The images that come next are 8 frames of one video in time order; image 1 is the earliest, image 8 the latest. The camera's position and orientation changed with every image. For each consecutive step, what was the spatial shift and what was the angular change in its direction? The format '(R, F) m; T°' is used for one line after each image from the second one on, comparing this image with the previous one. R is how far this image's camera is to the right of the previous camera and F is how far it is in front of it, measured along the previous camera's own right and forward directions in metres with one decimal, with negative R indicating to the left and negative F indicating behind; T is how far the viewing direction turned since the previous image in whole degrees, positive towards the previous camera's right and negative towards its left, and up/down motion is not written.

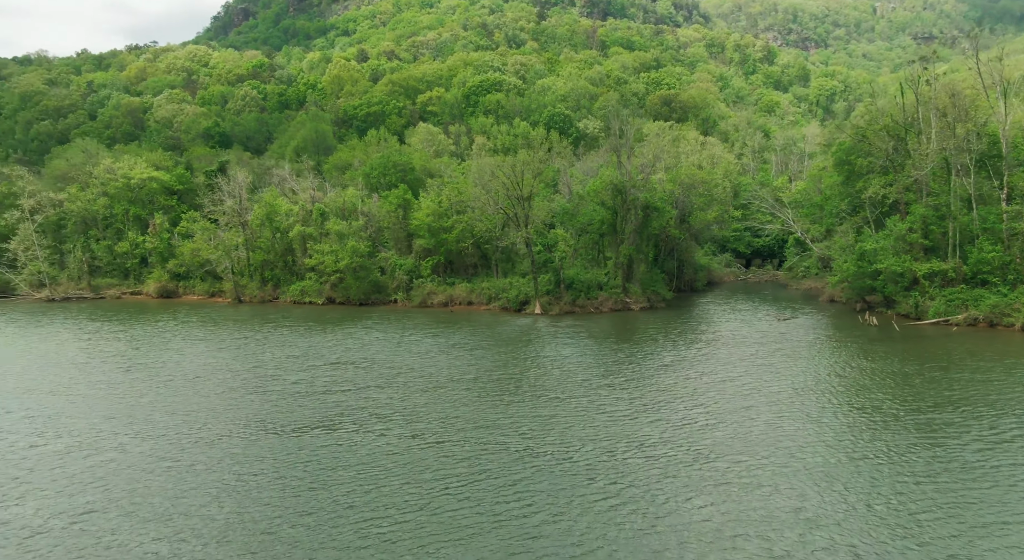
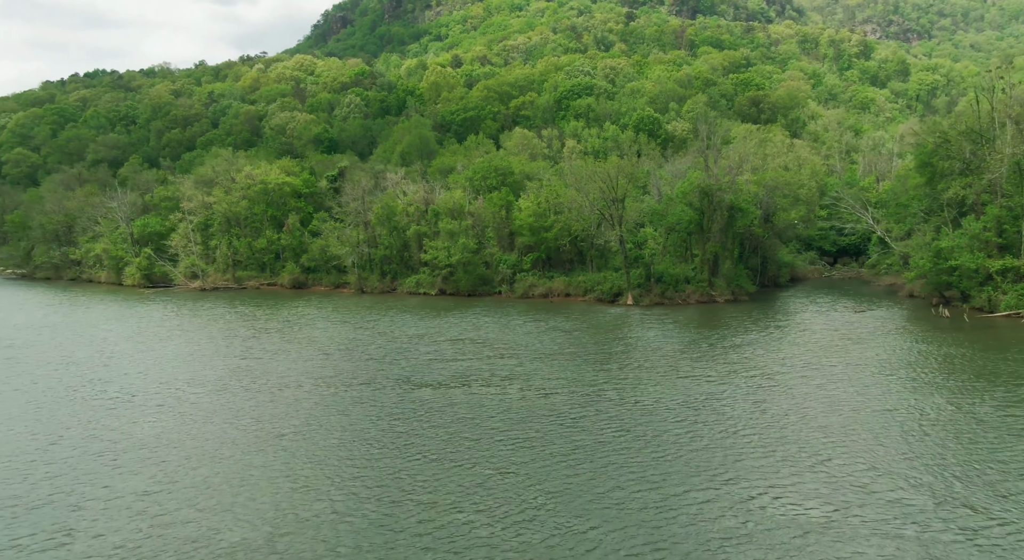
(-0.8, -6.8) m; -6°
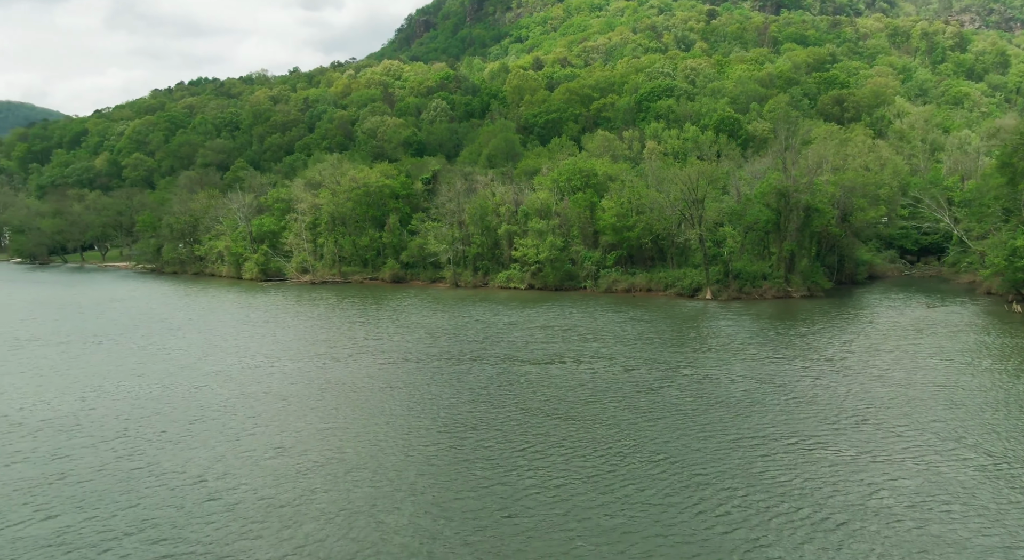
(-0.7, -5.4) m; -6°
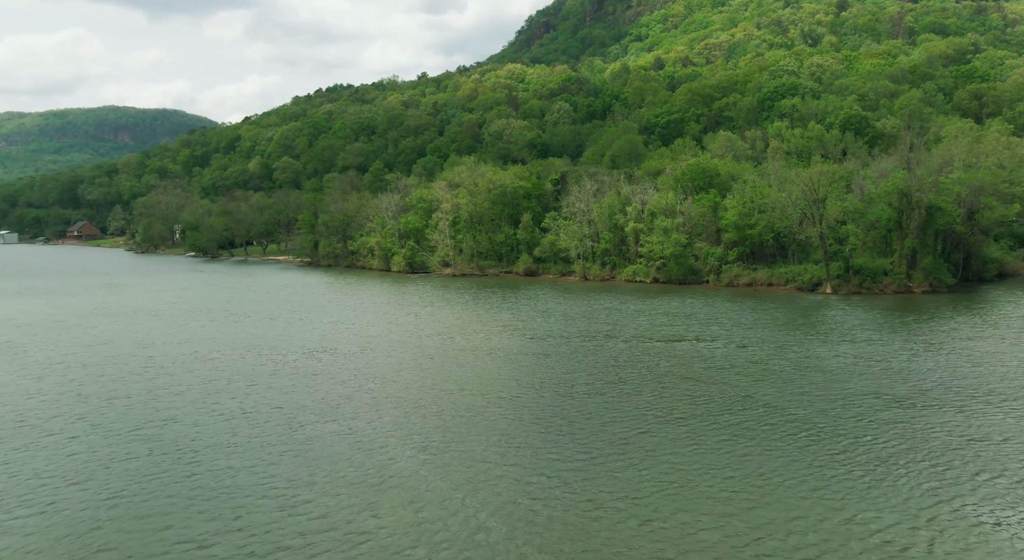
(-1.0, -6.7) m; -8°
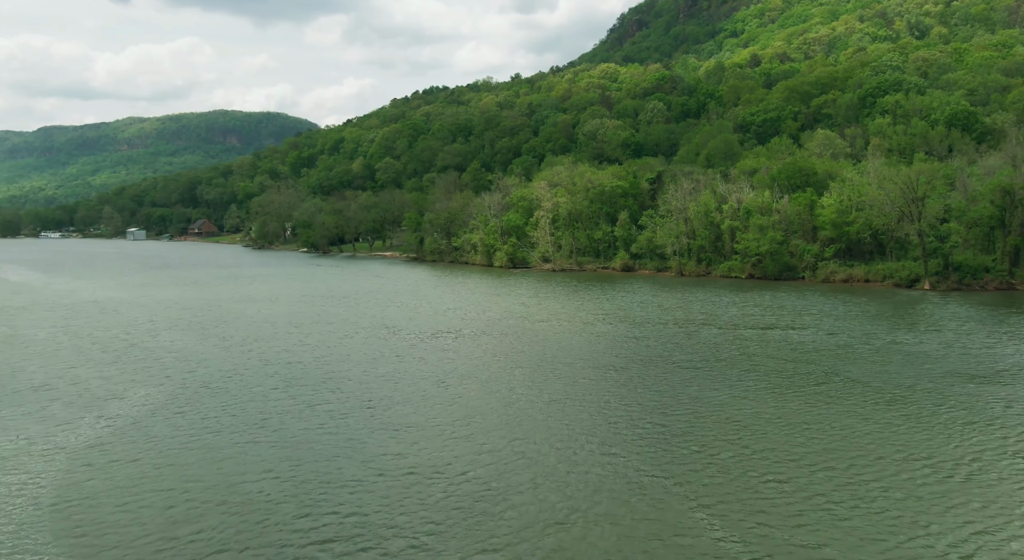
(-1.0, -4.6) m; -6°
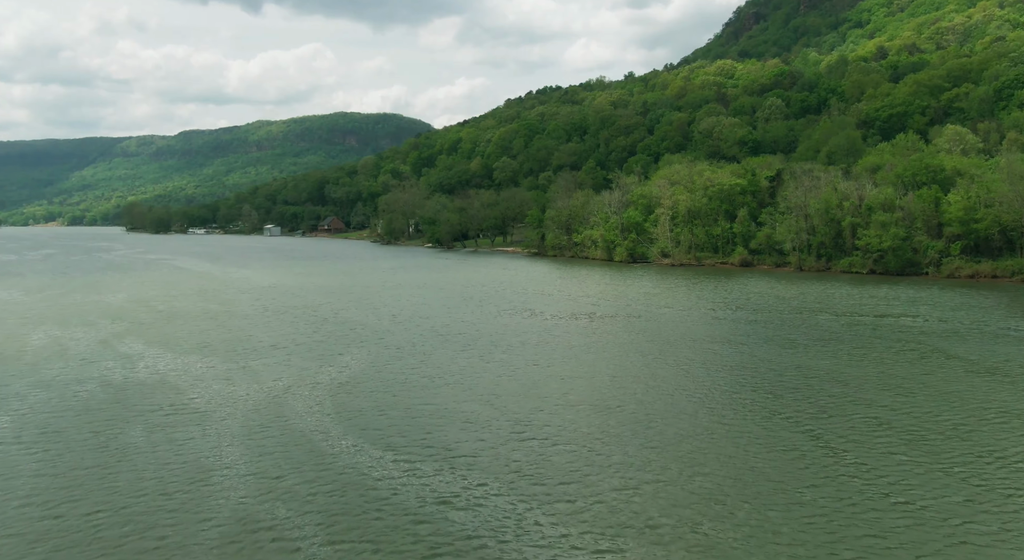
(-1.4, -5.6) m; -8°
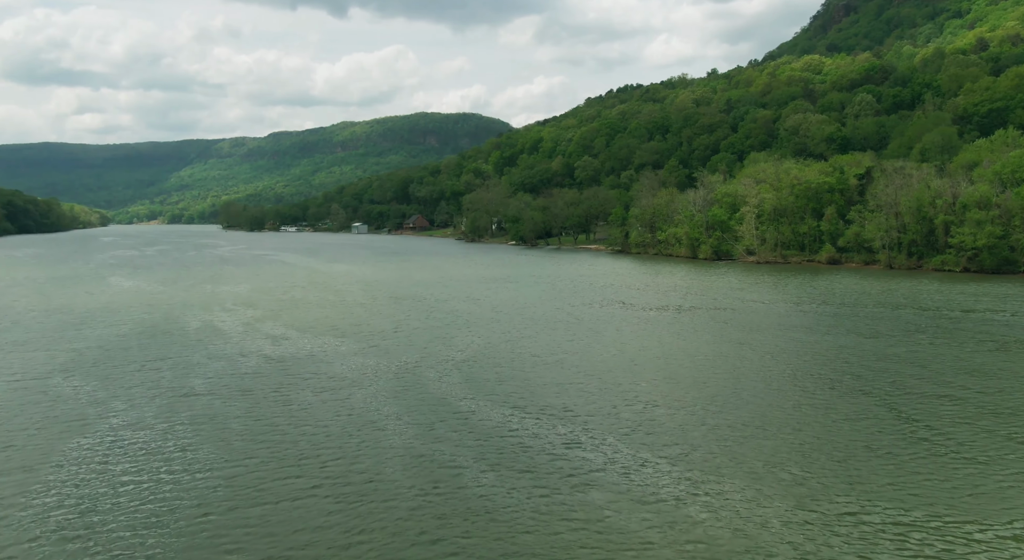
(-1.0, -3.2) m; -6°
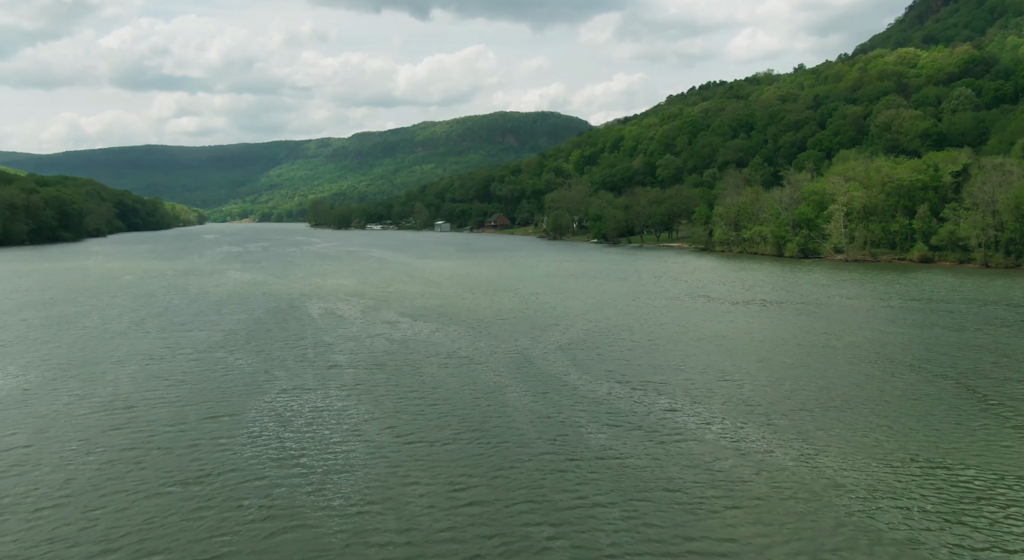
(-0.9, -2.9) m; -6°
